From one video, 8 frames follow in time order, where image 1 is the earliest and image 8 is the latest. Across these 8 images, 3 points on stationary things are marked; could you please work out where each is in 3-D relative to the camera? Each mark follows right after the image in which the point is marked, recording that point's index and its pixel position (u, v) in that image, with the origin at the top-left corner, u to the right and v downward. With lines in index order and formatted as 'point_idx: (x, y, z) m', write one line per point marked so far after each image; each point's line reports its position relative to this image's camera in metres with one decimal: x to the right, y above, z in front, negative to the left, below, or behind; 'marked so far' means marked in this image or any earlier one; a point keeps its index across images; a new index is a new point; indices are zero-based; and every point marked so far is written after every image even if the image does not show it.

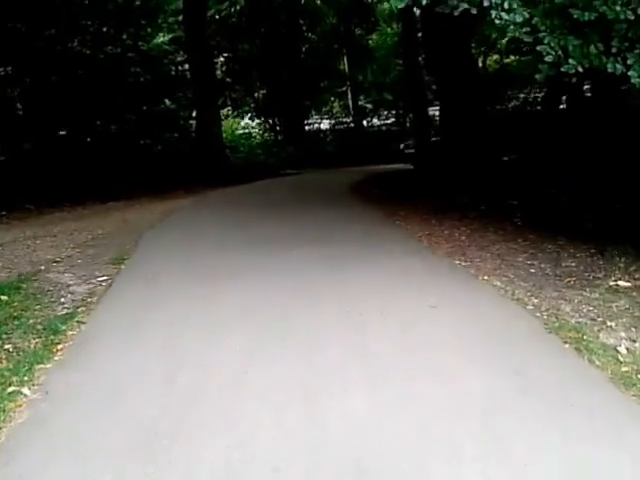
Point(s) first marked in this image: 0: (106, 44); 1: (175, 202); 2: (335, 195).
0: (-6.1, +5.6, +17.3) m
1: (-3.5, +1.0, +14.2) m
2: (+0.3, +1.3, +14.1) m
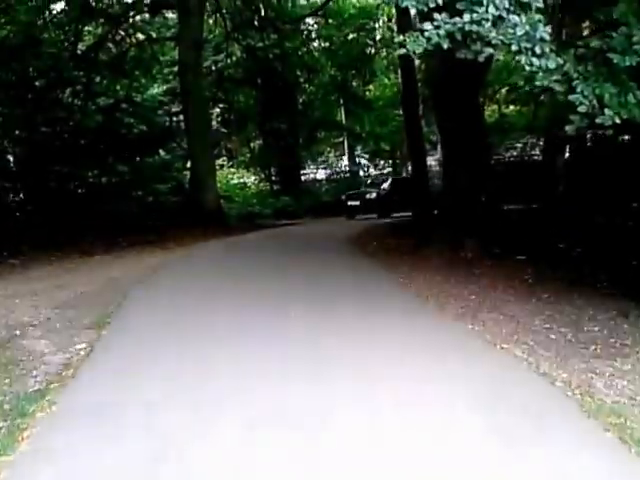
0: (-6.2, +4.1, +17.0) m
1: (-3.5, -0.3, +13.6) m
2: (+0.2, 0.0, +13.5) m
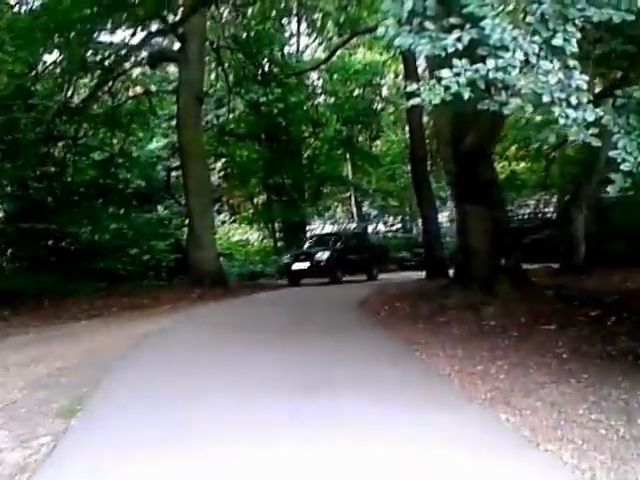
0: (-6.1, +2.4, +16.3) m
1: (-3.4, -1.7, +12.4) m
2: (+0.4, -1.3, +12.3) m
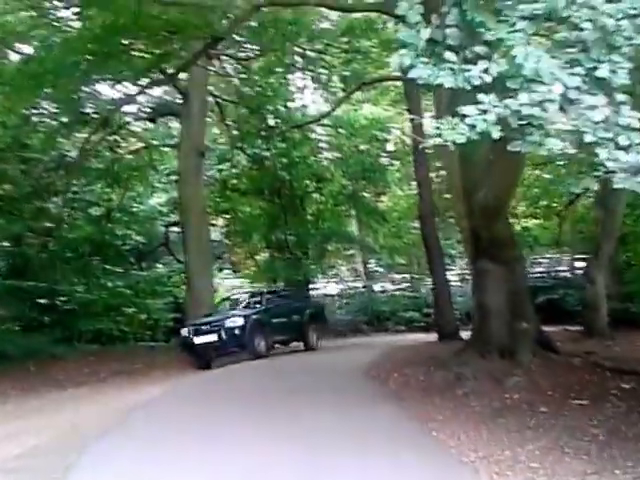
0: (-5.9, +0.9, +15.7) m
1: (-3.3, -2.8, +11.5) m
2: (+0.4, -2.5, +11.4) m
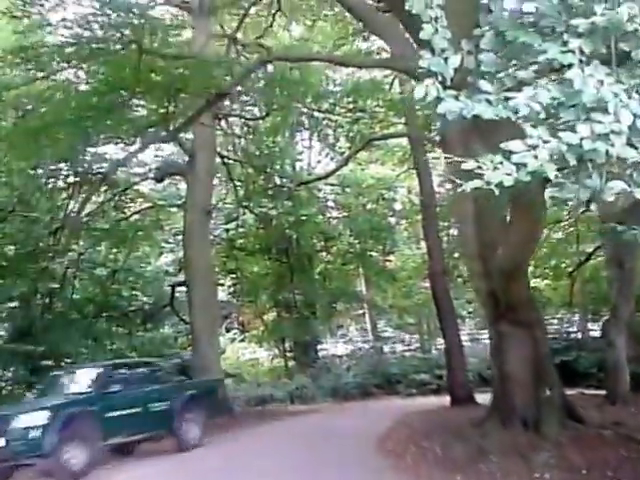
0: (-5.7, -0.7, +15.4) m
1: (-3.1, -3.9, +10.9) m
2: (+0.6, -3.5, +10.8) m
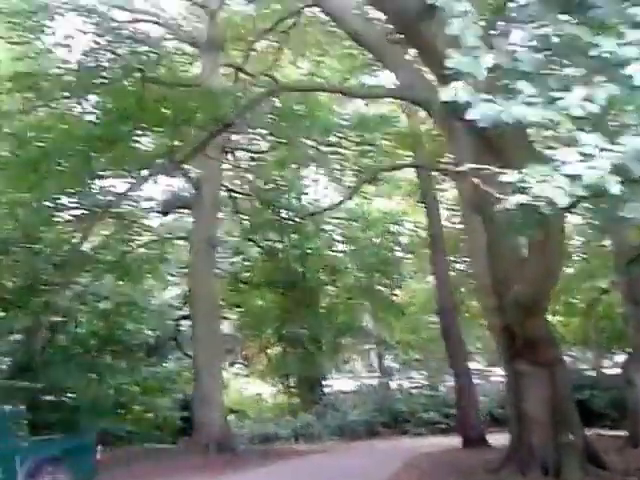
0: (-5.6, -1.5, +15.2) m
1: (-3.0, -4.5, +10.5) m
2: (+0.7, -4.1, +10.3) m
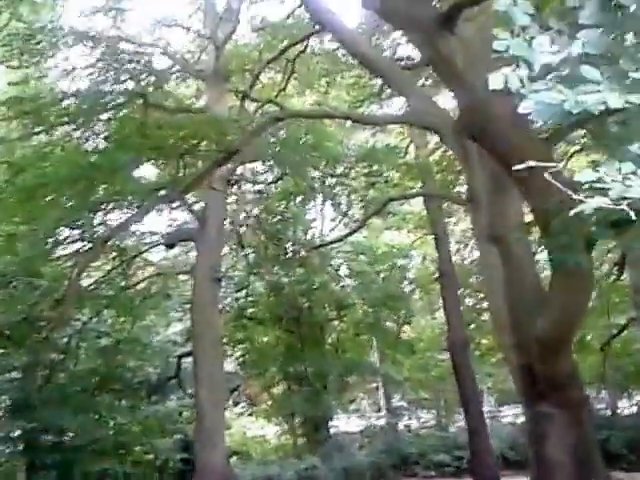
0: (-5.4, -2.3, +14.8) m
1: (-2.9, -5.0, +9.8) m
2: (+0.8, -4.7, +9.7) m
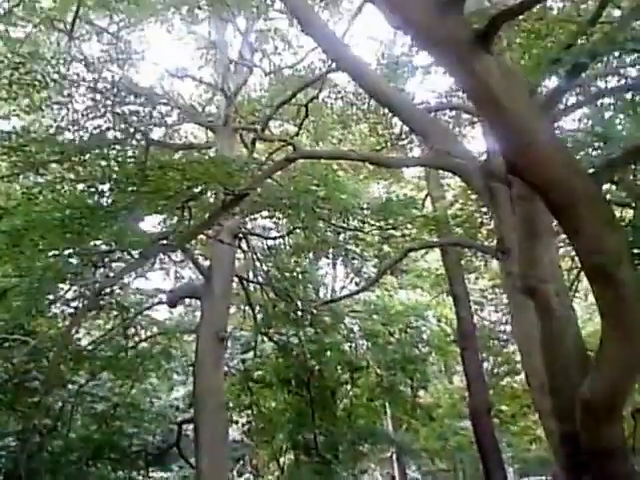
0: (-5.1, -3.6, +13.8) m
1: (-2.7, -5.8, +8.6) m
2: (+1.0, -5.4, +8.4) m
